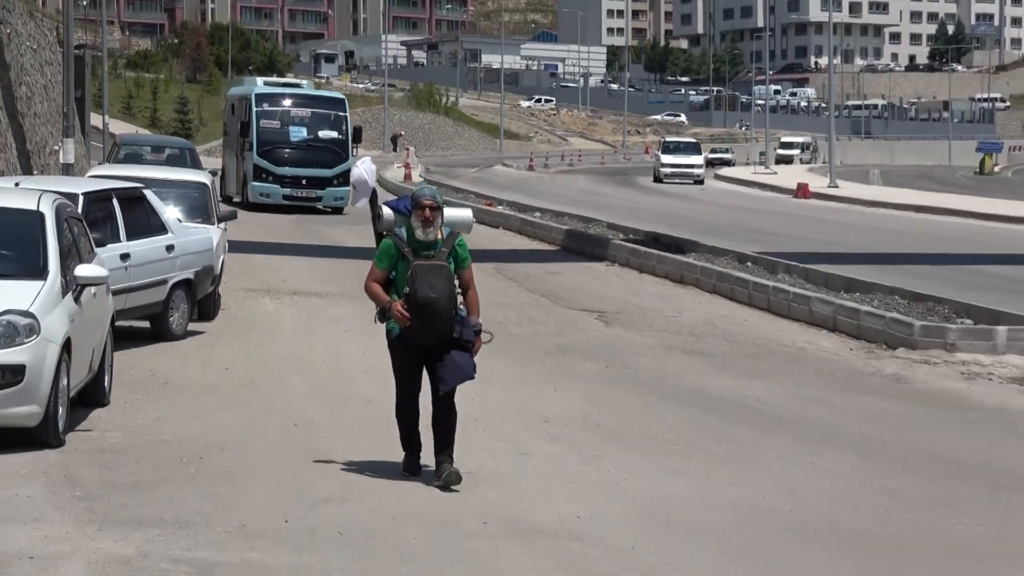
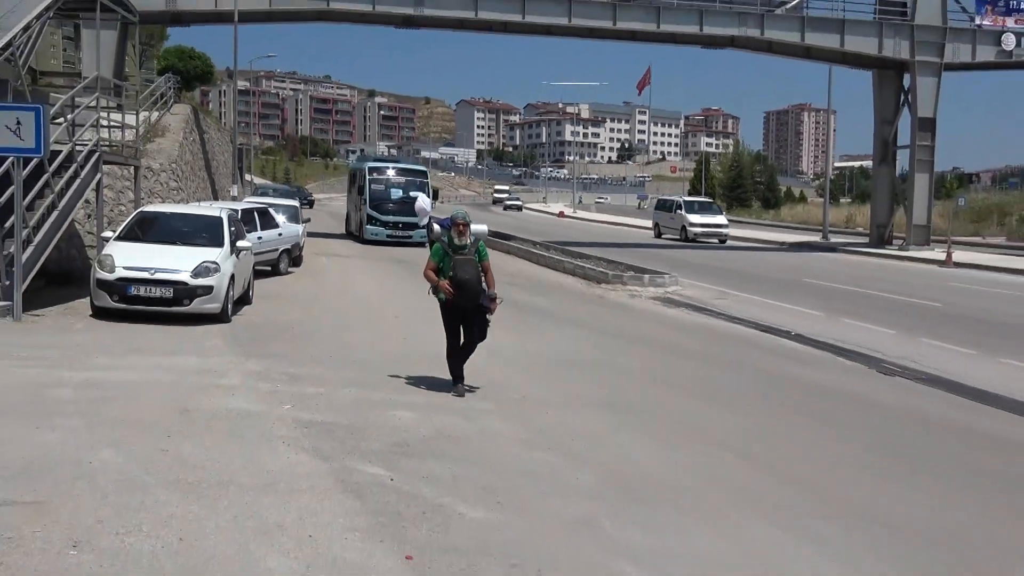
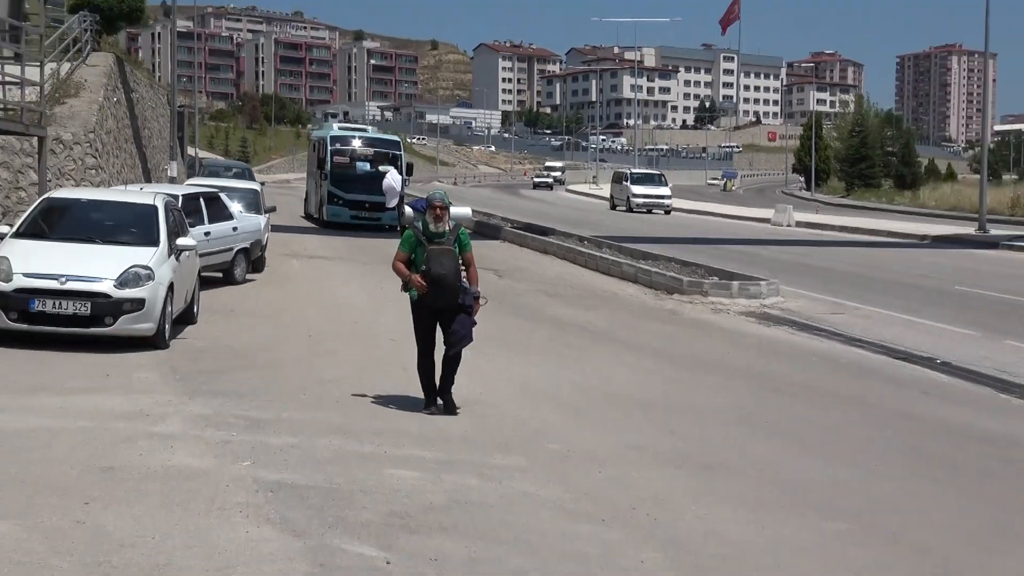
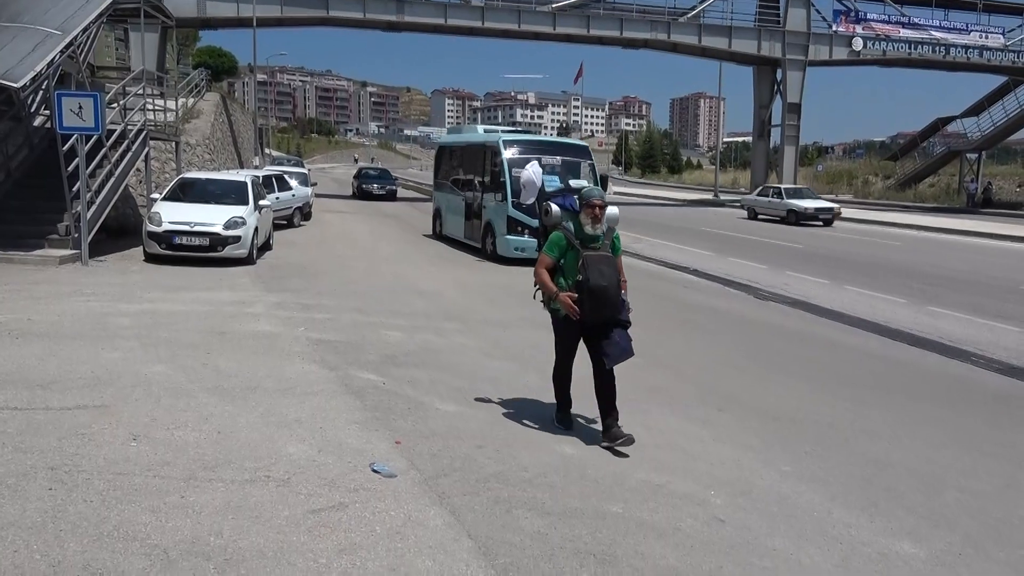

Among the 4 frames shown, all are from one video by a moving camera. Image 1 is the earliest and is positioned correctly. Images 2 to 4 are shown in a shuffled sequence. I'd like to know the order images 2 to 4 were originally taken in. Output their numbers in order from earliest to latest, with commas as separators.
3, 2, 4
